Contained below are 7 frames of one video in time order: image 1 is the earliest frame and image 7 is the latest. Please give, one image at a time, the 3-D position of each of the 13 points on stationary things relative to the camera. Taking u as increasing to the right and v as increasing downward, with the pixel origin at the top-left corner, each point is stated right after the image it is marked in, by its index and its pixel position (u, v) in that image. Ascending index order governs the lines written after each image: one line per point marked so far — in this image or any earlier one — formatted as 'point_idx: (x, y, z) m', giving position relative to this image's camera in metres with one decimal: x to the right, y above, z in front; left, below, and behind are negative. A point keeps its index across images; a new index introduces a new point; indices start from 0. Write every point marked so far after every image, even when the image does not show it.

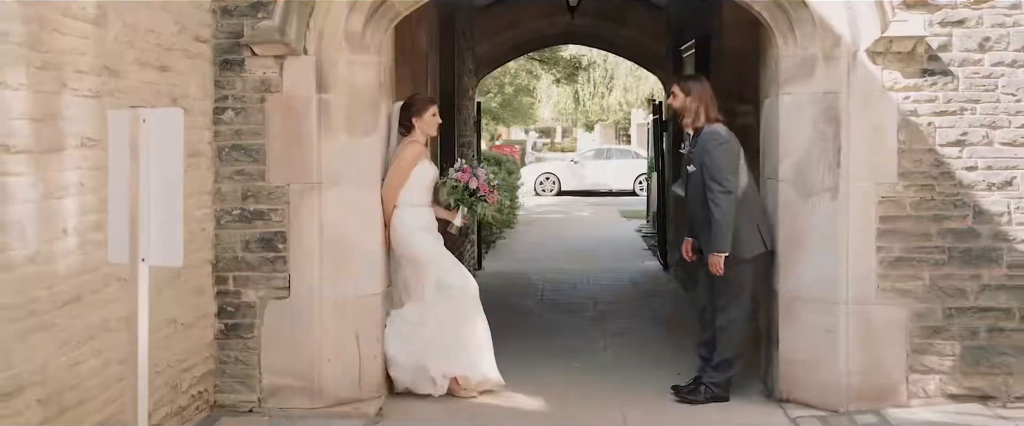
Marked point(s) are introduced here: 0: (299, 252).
0: (-0.9, -0.2, +4.7) m
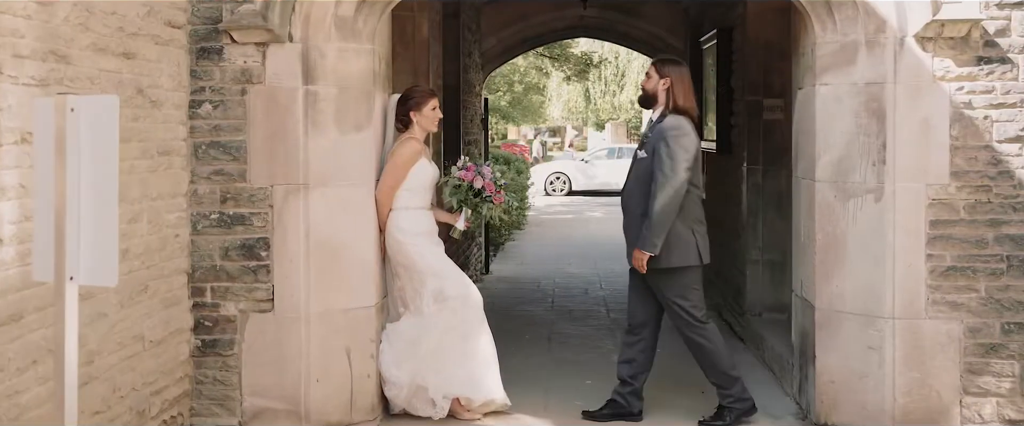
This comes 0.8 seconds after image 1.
0: (-0.9, -0.2, +4.3) m
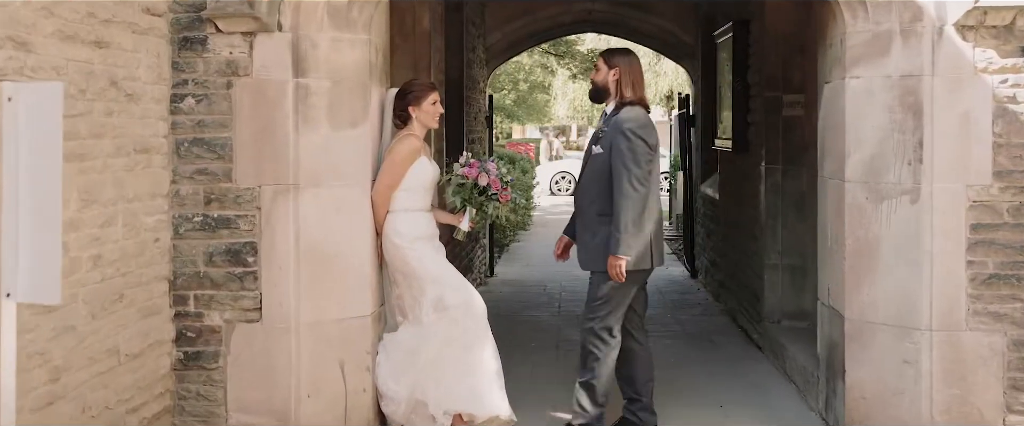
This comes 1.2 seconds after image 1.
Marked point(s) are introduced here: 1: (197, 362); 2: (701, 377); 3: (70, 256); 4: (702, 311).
0: (-0.9, -0.2, +4.0) m
1: (-1.2, -0.6, +4.0) m
2: (+0.9, -0.8, +5.3) m
3: (-1.3, -0.1, +3.2) m
4: (+1.3, -0.7, +7.3) m
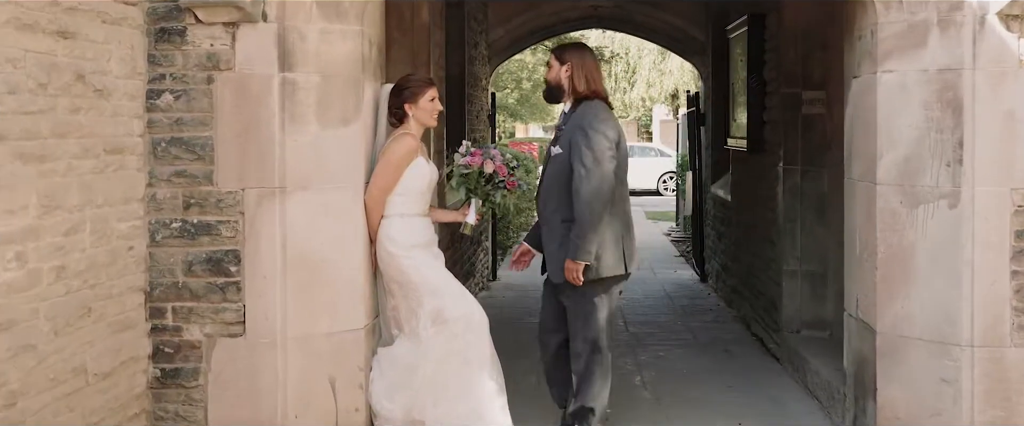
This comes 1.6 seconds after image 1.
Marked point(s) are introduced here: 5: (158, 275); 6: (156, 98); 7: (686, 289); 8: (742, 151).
0: (-0.9, -0.2, +3.6) m
1: (-1.2, -0.6, +3.7) m
2: (+1.0, -0.8, +5.0) m
3: (-1.3, -0.2, +2.9) m
4: (+1.3, -0.7, +7.0) m
5: (-1.2, -0.2, +3.7) m
6: (-1.2, +0.4, +3.7) m
7: (+1.4, -0.6, +8.4) m
8: (+1.4, +0.4, +6.4) m
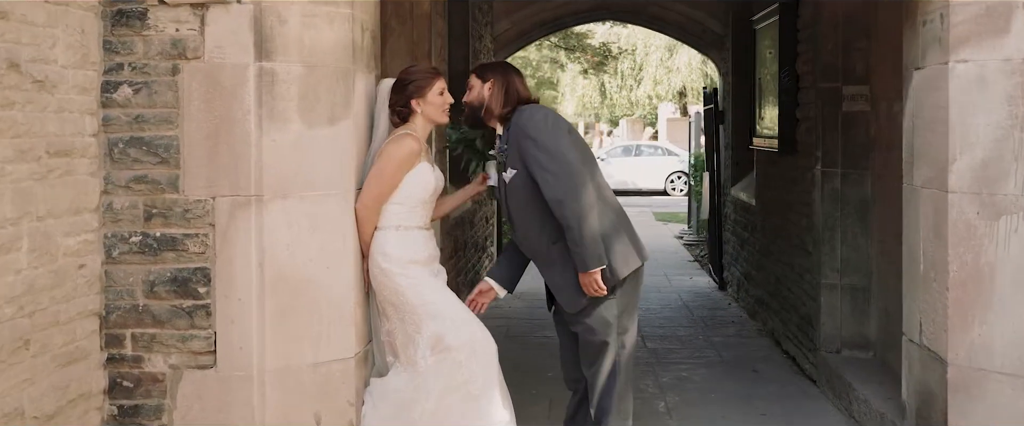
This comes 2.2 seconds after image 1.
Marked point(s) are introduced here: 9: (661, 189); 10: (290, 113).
0: (-0.8, -0.3, +3.1) m
1: (-1.1, -0.6, +3.2) m
2: (+1.0, -0.9, +4.5) m
3: (-1.3, -0.2, +2.4) m
4: (+1.4, -0.7, +6.5) m
5: (-1.2, -0.2, +3.2) m
6: (-1.2, +0.4, +3.2) m
7: (+1.4, -0.6, +7.9) m
8: (+1.4, +0.3, +5.8) m
9: (+2.8, +0.5, +19.9) m
10: (-0.7, +0.3, +3.1) m
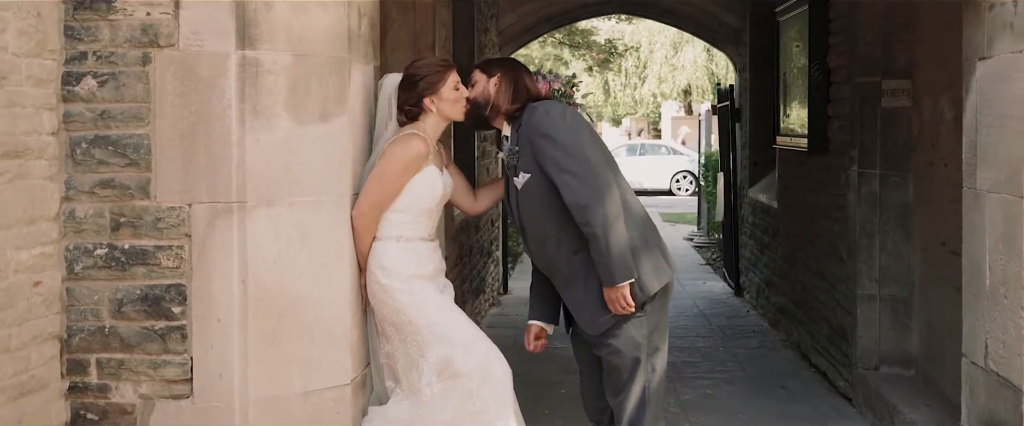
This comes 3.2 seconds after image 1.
0: (-0.8, -0.3, +2.8) m
1: (-1.1, -0.6, +2.8) m
2: (+1.0, -0.9, +4.1) m
3: (-1.2, -0.2, +2.1) m
4: (+1.4, -0.7, +6.1) m
5: (-1.1, -0.3, +2.8) m
6: (-1.1, +0.3, +2.8) m
7: (+1.5, -0.6, +7.5) m
8: (+1.5, +0.3, +5.5) m
9: (+2.8, +0.4, +19.5) m
10: (-0.6, +0.3, +2.8) m
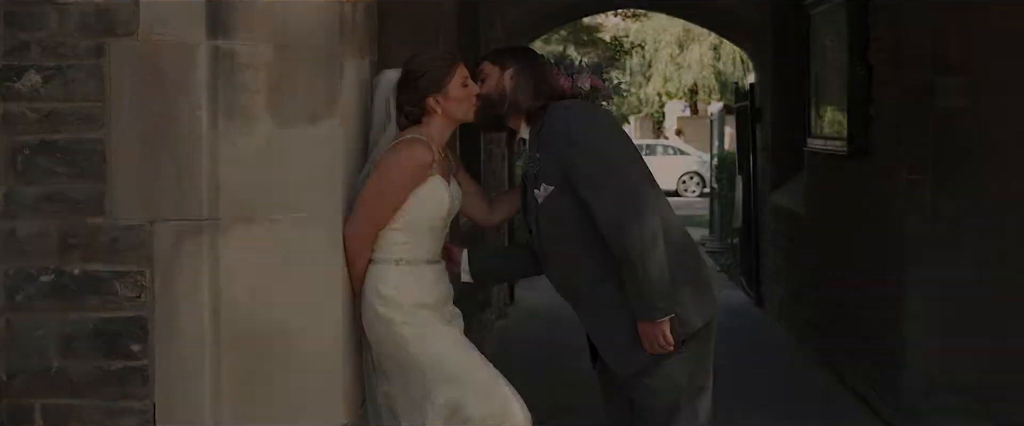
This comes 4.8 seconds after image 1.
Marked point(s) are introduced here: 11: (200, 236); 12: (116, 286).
0: (-0.7, -0.3, +2.3) m
1: (-1.0, -0.7, +2.4) m
2: (+1.1, -0.9, +3.7) m
3: (-1.2, -0.3, +1.6) m
4: (+1.5, -0.8, +5.7) m
5: (-1.1, -0.3, +2.4) m
6: (-1.1, +0.3, +2.3) m
7: (+1.5, -0.7, +7.0) m
8: (+1.5, +0.3, +5.0) m
9: (+2.9, +0.4, +19.1) m
10: (-0.6, +0.2, +2.3) m
11: (-0.7, 0.0, +2.3) m
12: (-0.9, -0.2, +2.3) m
